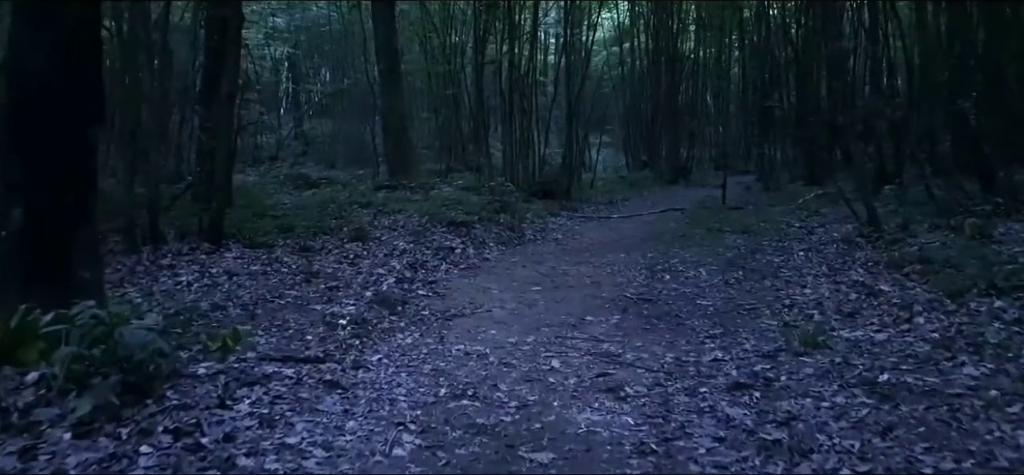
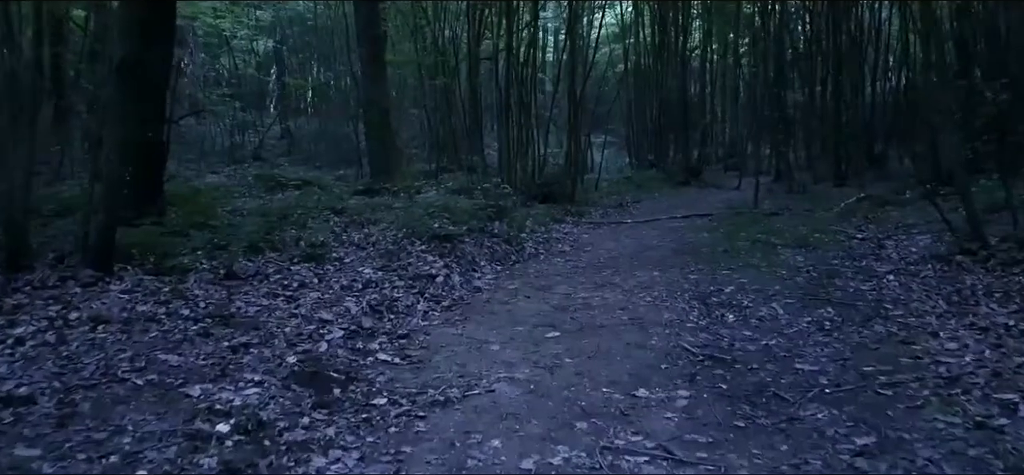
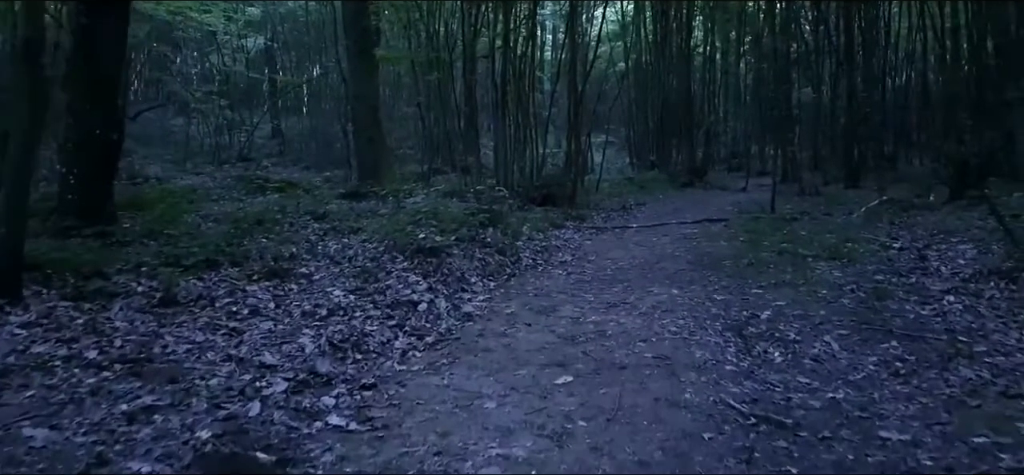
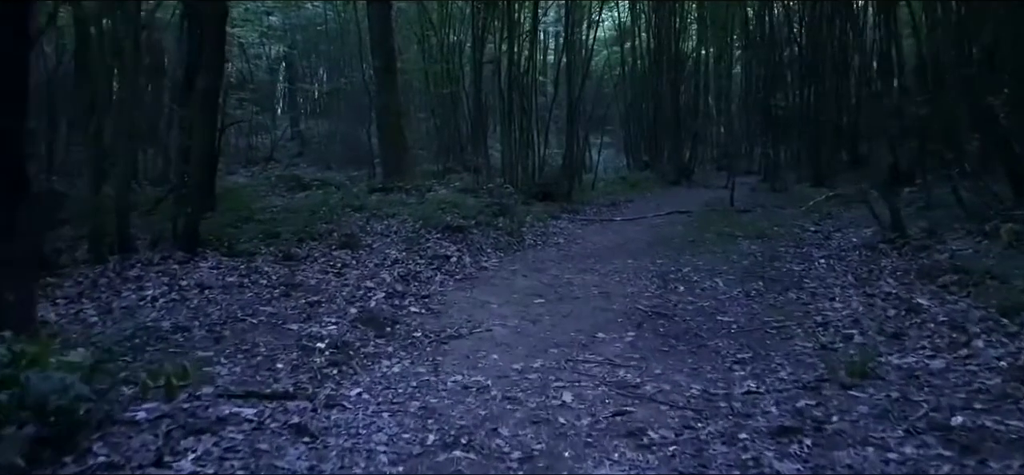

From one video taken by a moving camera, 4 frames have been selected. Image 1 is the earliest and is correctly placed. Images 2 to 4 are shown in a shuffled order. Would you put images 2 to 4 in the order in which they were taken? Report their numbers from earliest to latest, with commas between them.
4, 2, 3
